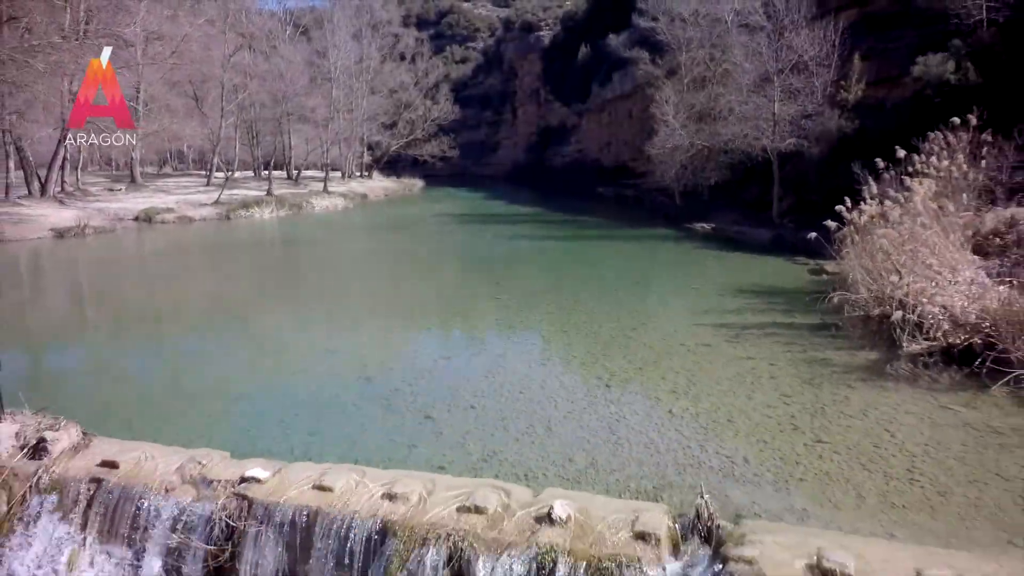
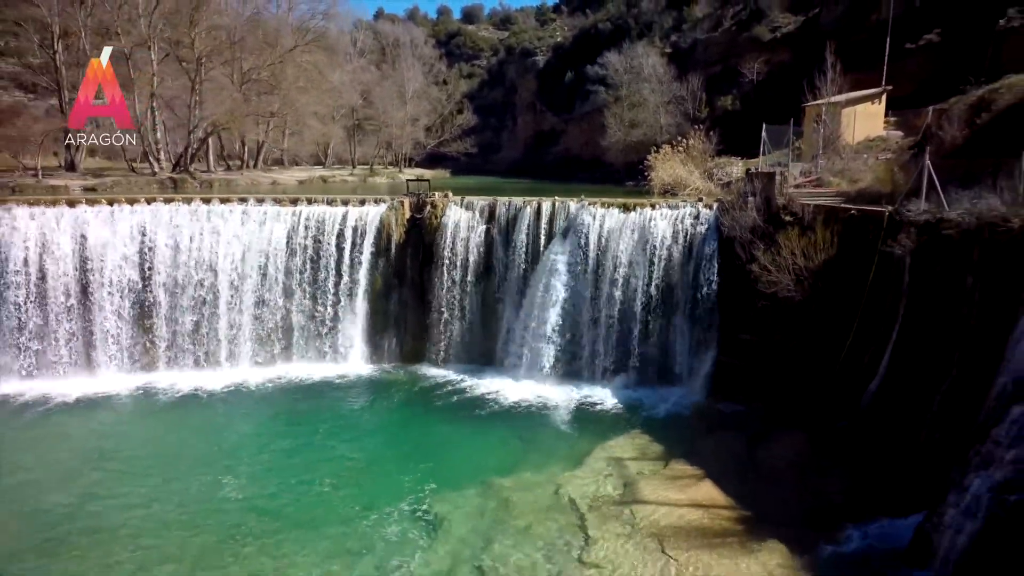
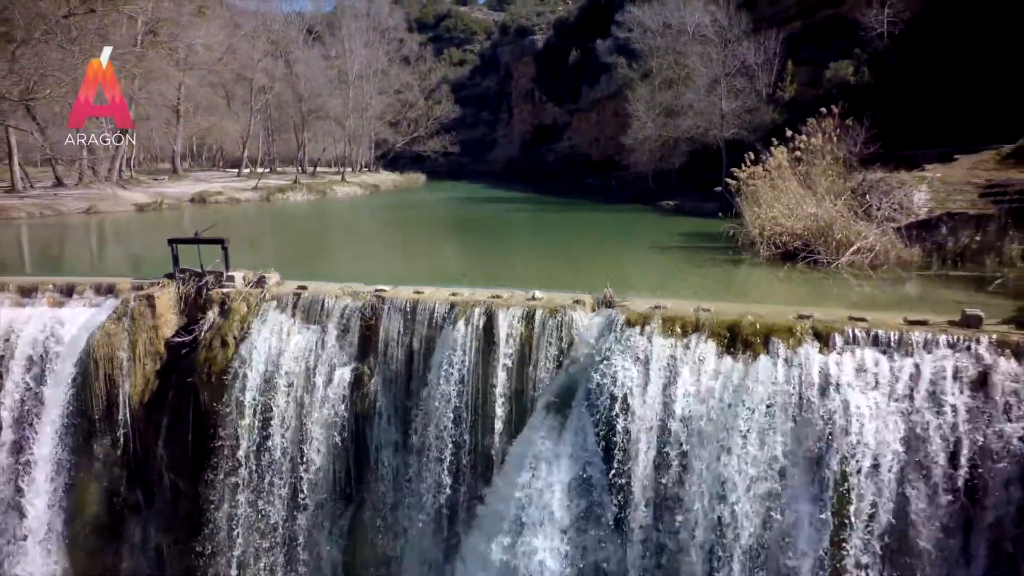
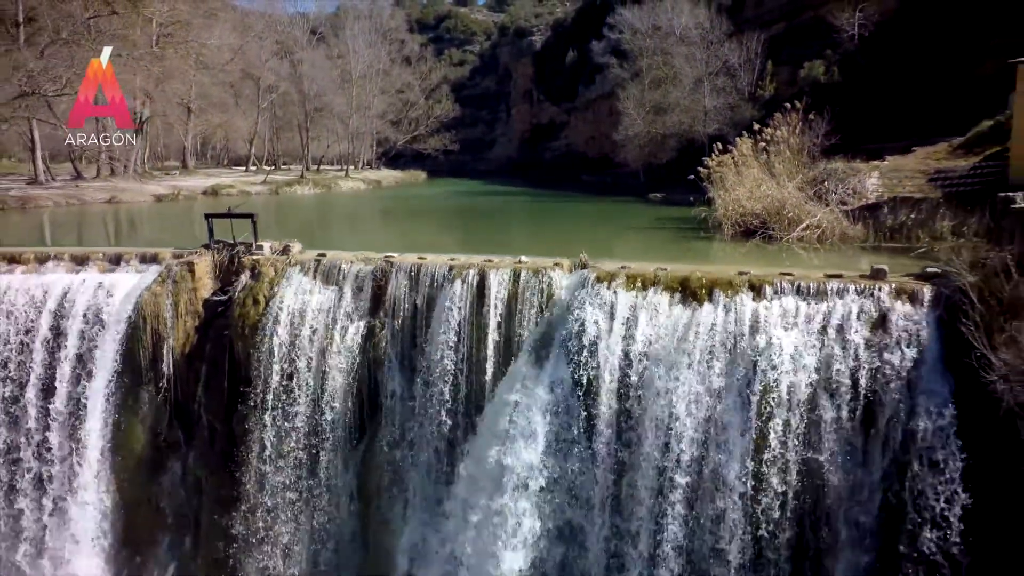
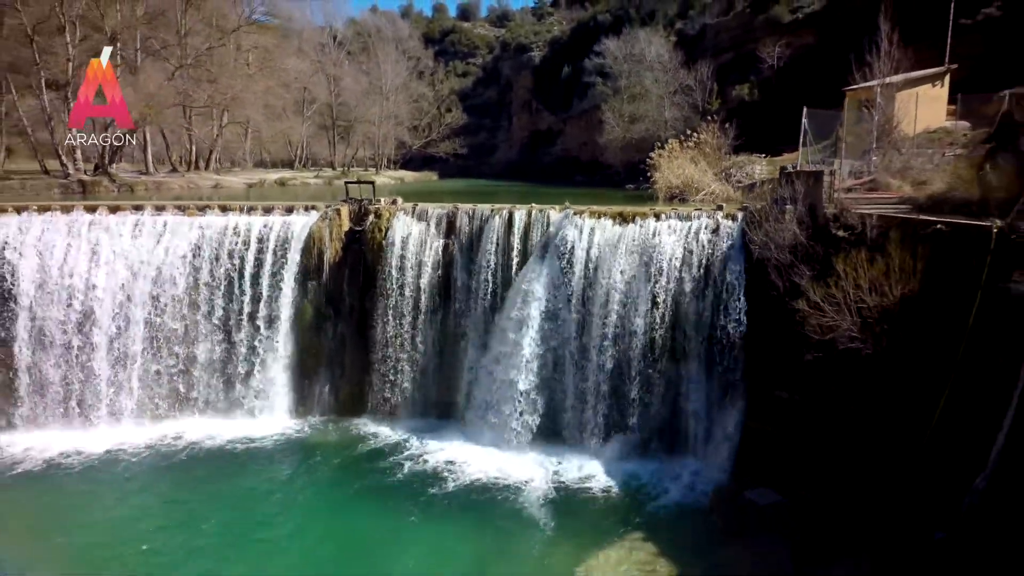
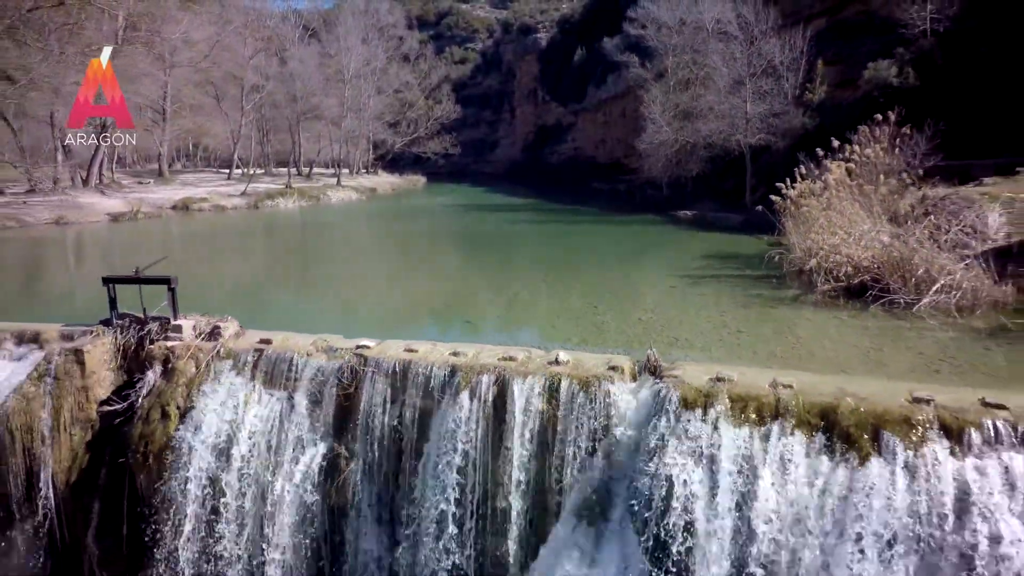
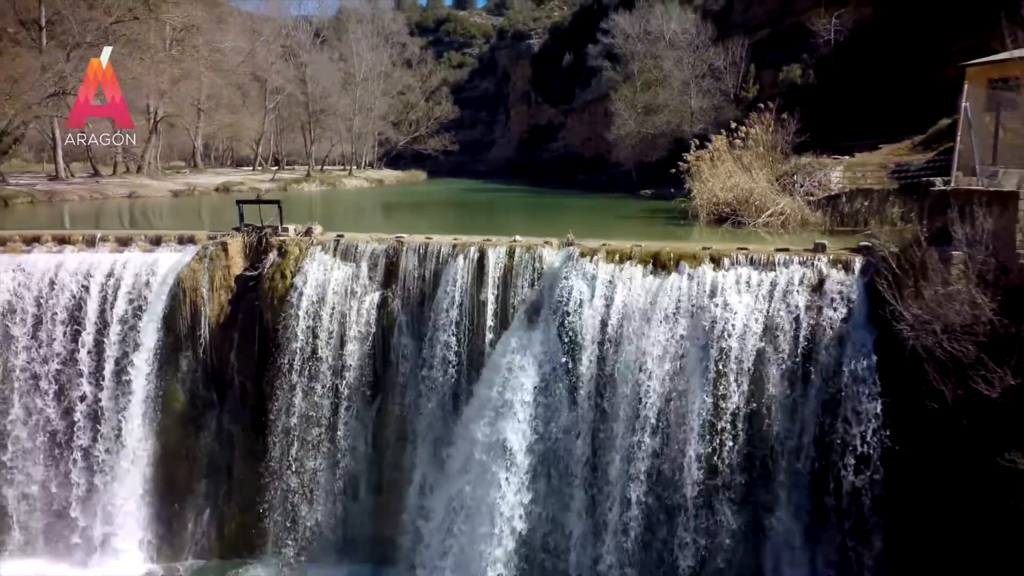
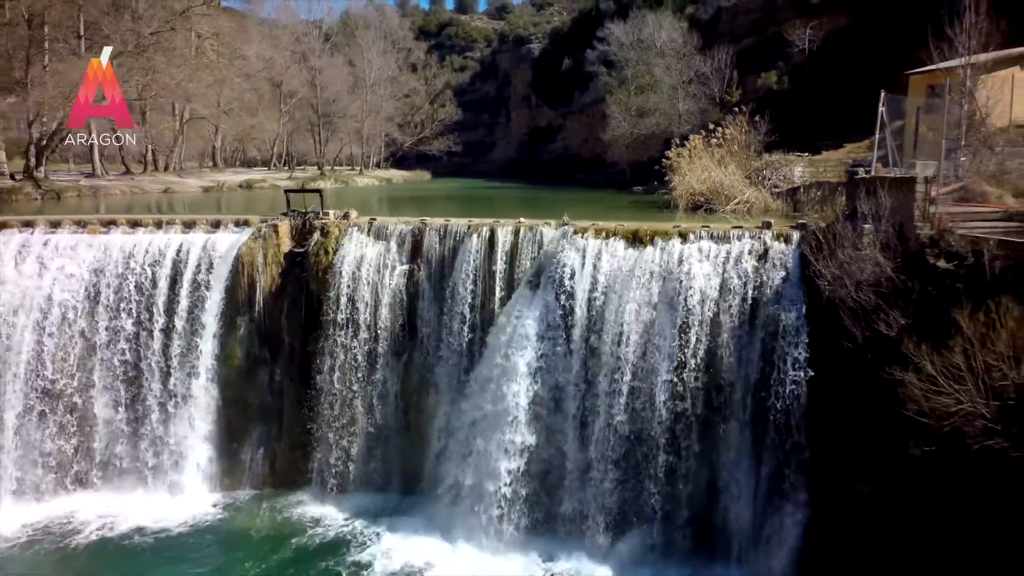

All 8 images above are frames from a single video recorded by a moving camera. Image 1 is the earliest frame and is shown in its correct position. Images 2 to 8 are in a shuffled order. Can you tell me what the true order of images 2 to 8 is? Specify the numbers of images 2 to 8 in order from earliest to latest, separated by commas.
6, 3, 4, 7, 8, 5, 2
